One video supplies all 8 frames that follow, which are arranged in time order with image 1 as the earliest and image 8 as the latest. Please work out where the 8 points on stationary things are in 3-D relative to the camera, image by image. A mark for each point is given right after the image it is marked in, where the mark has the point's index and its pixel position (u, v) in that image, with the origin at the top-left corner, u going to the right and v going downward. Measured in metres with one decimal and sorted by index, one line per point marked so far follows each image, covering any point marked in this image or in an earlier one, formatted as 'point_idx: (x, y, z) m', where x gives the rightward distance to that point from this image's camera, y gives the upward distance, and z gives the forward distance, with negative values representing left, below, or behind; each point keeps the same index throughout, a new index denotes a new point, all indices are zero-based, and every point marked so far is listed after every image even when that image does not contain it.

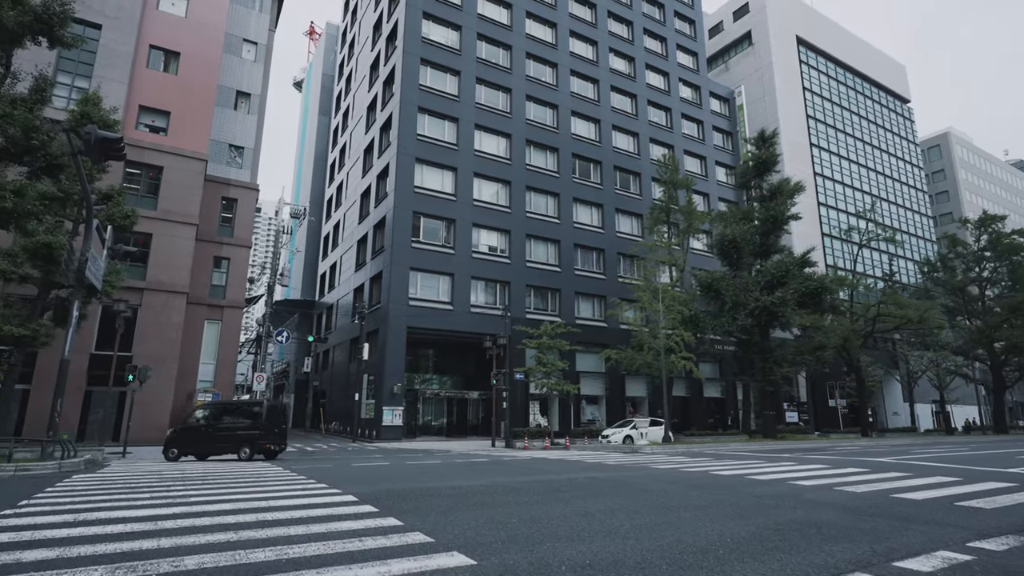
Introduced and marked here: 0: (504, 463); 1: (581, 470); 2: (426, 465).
0: (-0.2, -4.7, +15.1) m
1: (+1.6, -4.1, +12.7) m
2: (-2.2, -4.6, +14.3) m
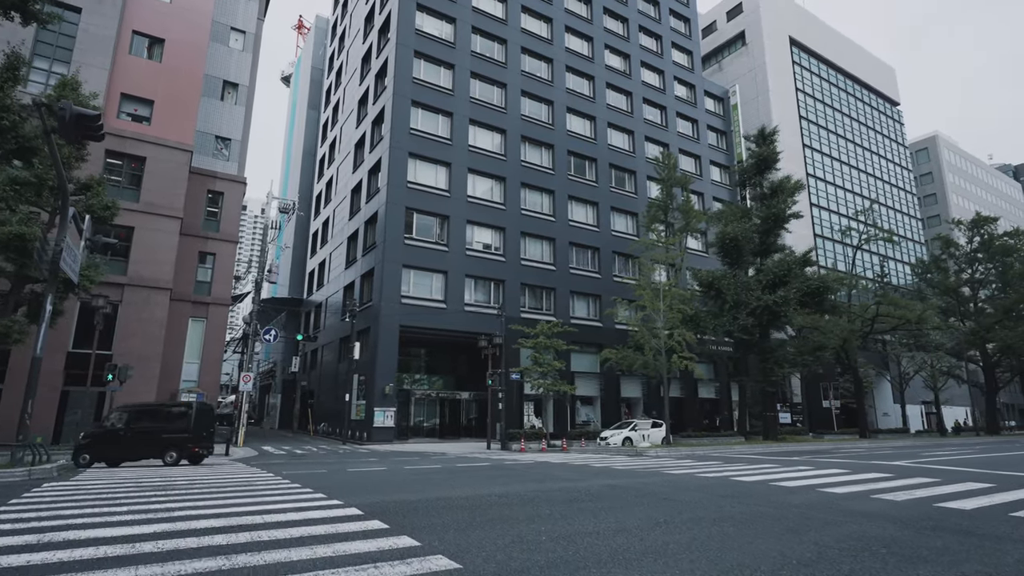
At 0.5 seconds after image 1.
0: (-0.1, -4.6, +14.3) m
1: (+1.7, -4.0, +12.0) m
2: (-2.1, -4.4, +13.5) m
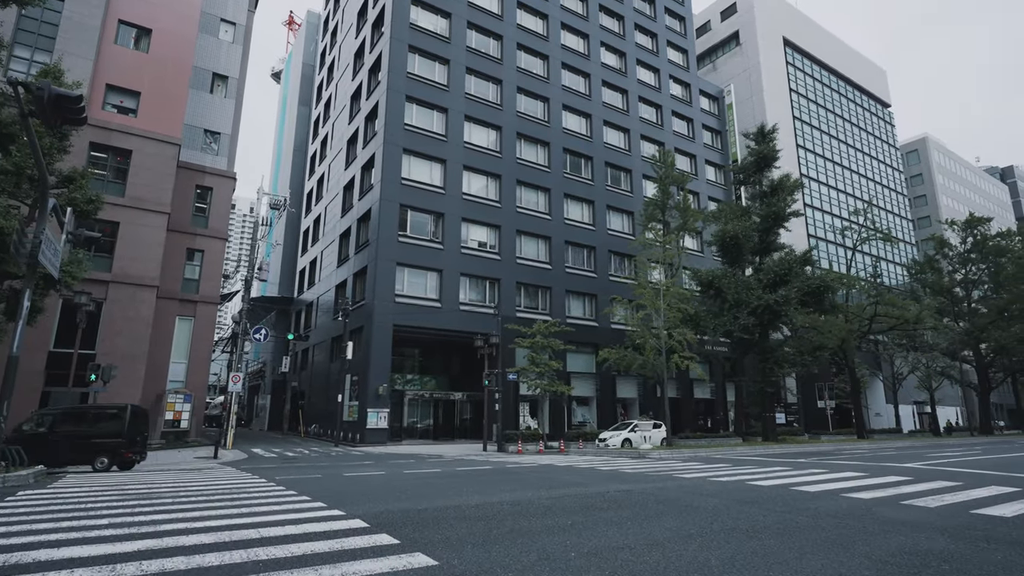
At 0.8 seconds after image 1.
0: (0.0, -4.5, +13.8) m
1: (+1.9, -4.0, +11.5) m
2: (-2.0, -4.3, +12.9) m
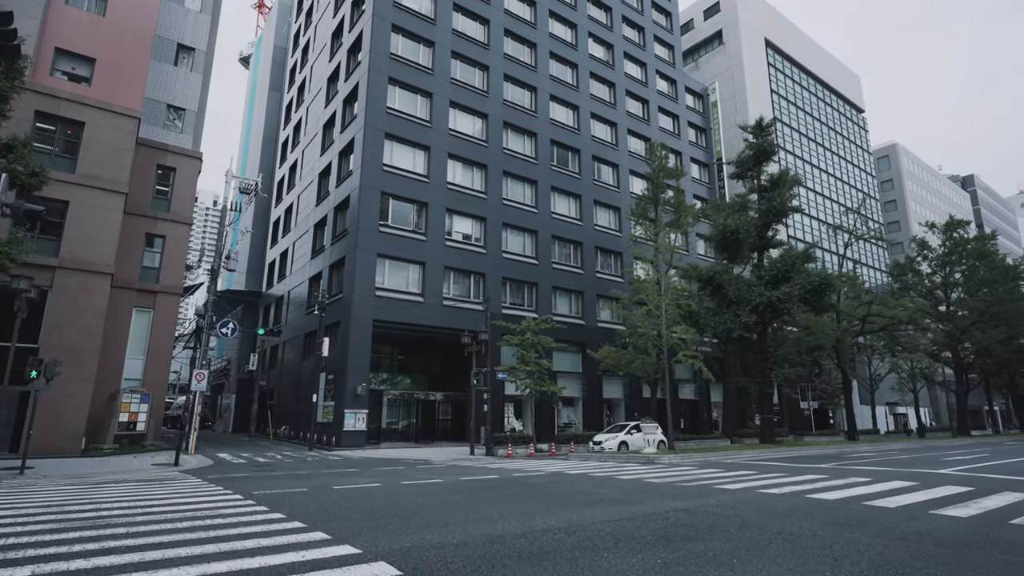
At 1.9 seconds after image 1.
0: (+0.3, -4.2, +12.1) m
1: (+2.3, -3.7, +10.0) m
2: (-1.7, -4.0, +11.2) m
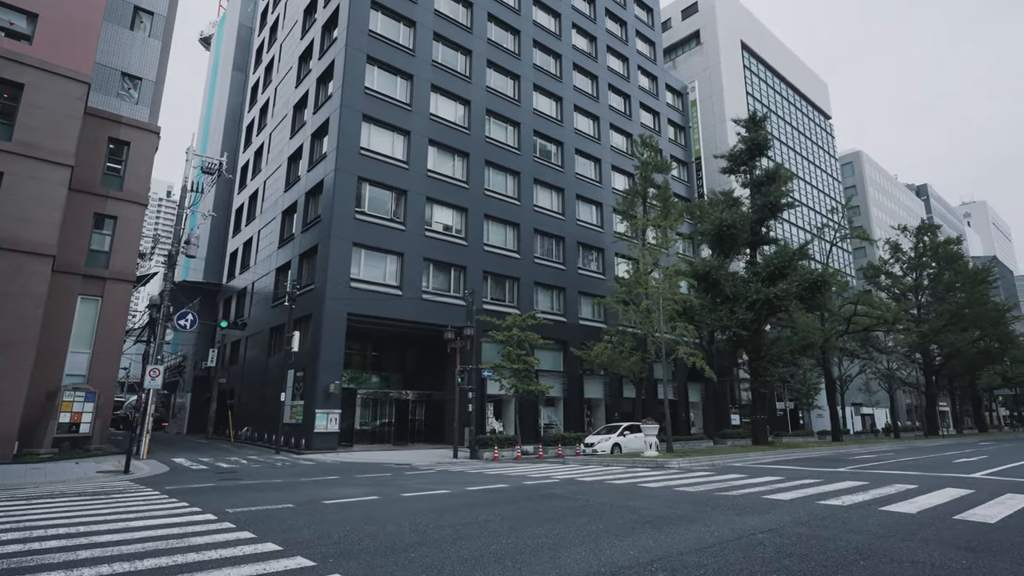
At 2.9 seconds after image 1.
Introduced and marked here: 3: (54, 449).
0: (+0.6, -3.9, +10.7) m
1: (+2.7, -3.4, +8.6) m
2: (-1.3, -3.7, +9.6) m
3: (-16.5, -5.8, +20.0) m
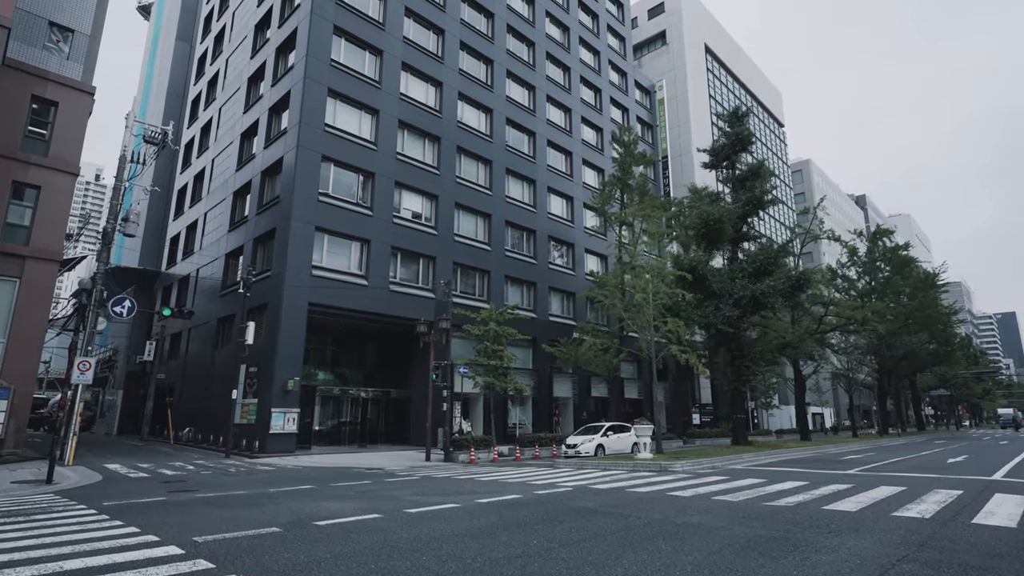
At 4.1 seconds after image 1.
0: (+0.9, -3.6, +9.2) m
1: (+3.3, -3.1, +7.3) m
2: (-0.8, -3.3, +7.9) m
3: (-17.0, -5.1, +17.0) m
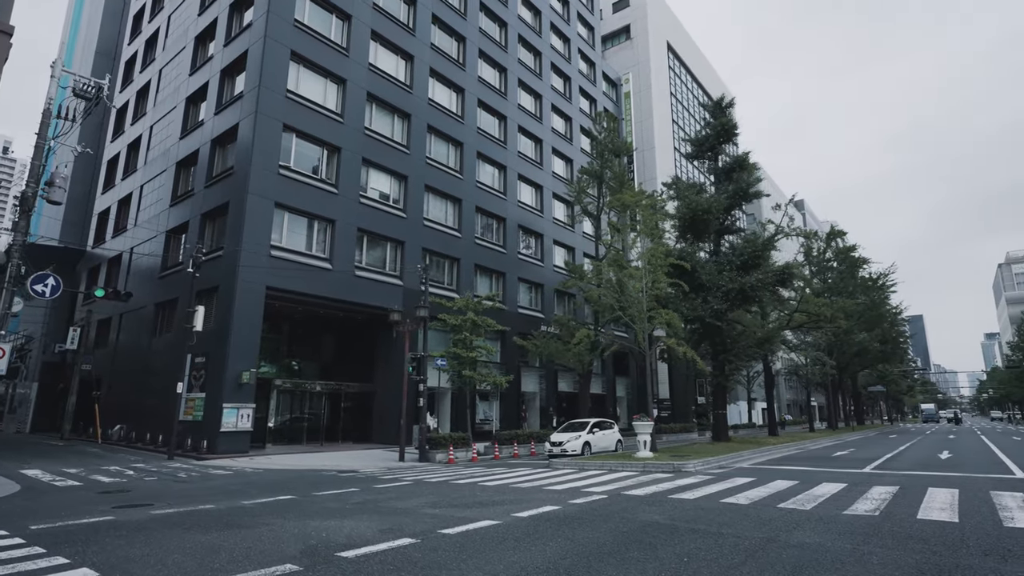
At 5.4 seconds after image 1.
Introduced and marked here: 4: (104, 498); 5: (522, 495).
0: (+1.6, -3.2, +7.8) m
1: (+4.1, -2.8, +6.2) m
2: (0.0, -2.9, +6.4) m
3: (-17.0, -4.3, +13.8) m
4: (-7.9, -4.1, +10.7) m
5: (+0.2, -3.9, +10.5) m
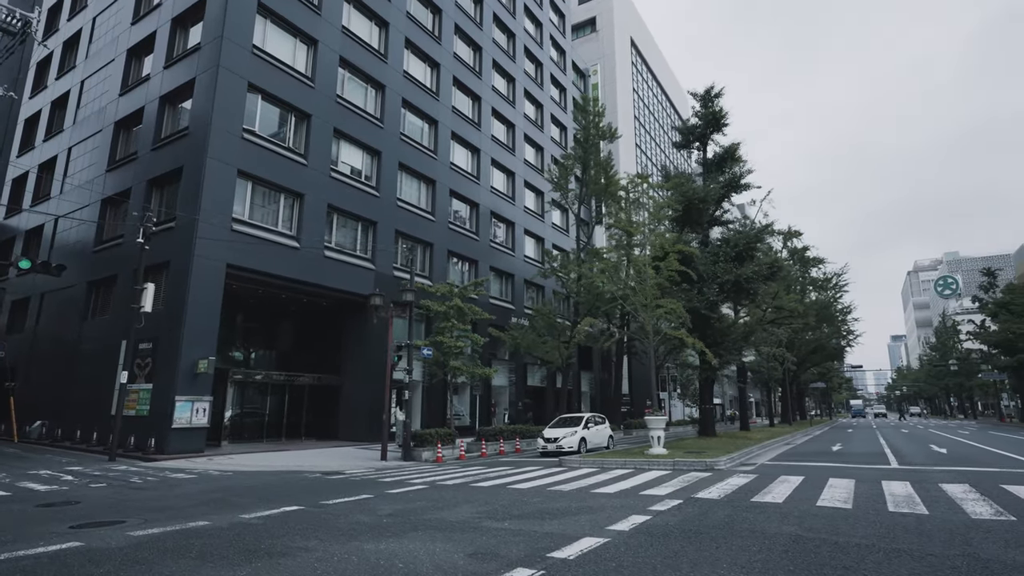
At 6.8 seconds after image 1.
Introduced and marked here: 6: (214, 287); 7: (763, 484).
0: (+2.8, -2.8, +6.5) m
1: (+5.5, -2.5, +5.1) m
2: (+1.4, -2.5, +4.9) m
3: (-16.4, -3.4, +10.4) m
4: (-7.0, -3.4, +8.4) m
5: (+1.1, -3.5, +9.0) m
6: (-10.6, +0.1, +19.7) m
7: (+4.7, -3.8, +10.7) m
